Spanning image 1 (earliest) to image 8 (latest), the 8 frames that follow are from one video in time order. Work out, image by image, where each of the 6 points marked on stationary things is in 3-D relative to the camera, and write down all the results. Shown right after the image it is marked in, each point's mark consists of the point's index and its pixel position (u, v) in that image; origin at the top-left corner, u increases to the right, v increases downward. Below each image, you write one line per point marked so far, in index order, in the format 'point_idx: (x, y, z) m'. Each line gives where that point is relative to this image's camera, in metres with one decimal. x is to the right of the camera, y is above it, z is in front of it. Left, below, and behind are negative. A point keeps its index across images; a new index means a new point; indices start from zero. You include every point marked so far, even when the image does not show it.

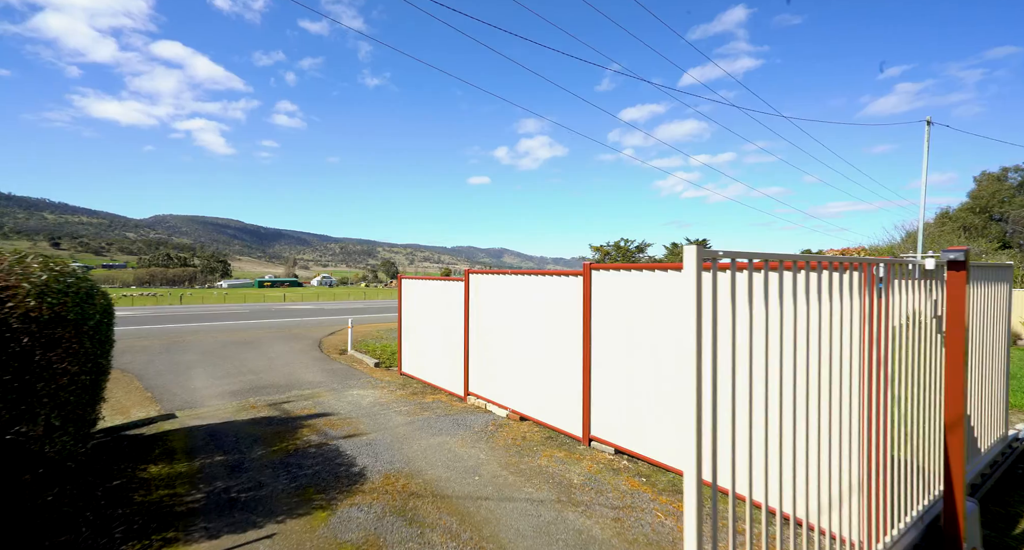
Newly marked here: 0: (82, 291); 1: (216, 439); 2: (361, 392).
0: (-3.0, -0.1, +3.7) m
1: (-2.9, -1.6, +5.2) m
2: (-2.2, -1.7, +7.6) m
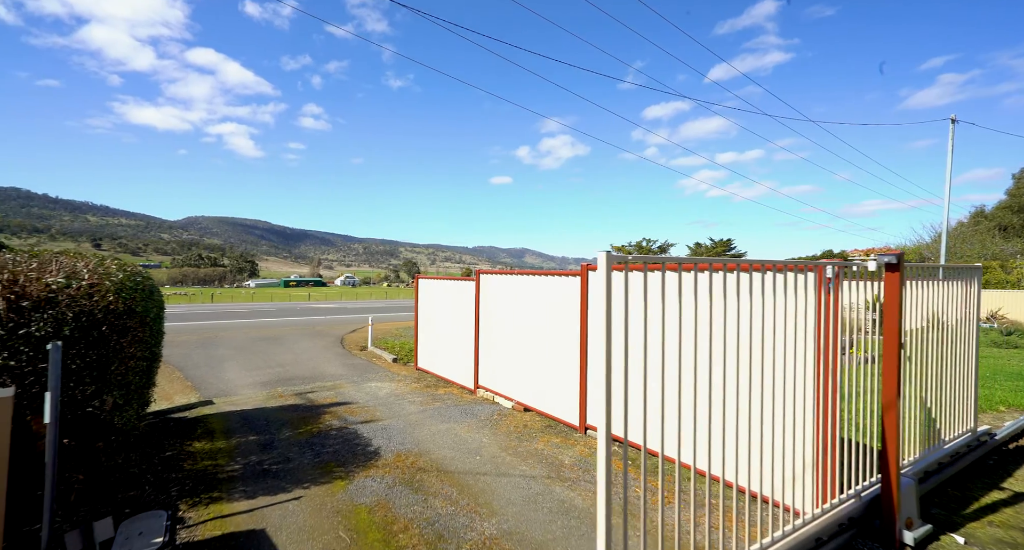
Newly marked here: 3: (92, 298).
0: (-3.0, -0.1, +4.3) m
1: (-2.9, -1.6, +5.9) m
2: (-2.1, -1.7, +8.2) m
3: (-2.9, -0.1, +3.7) m
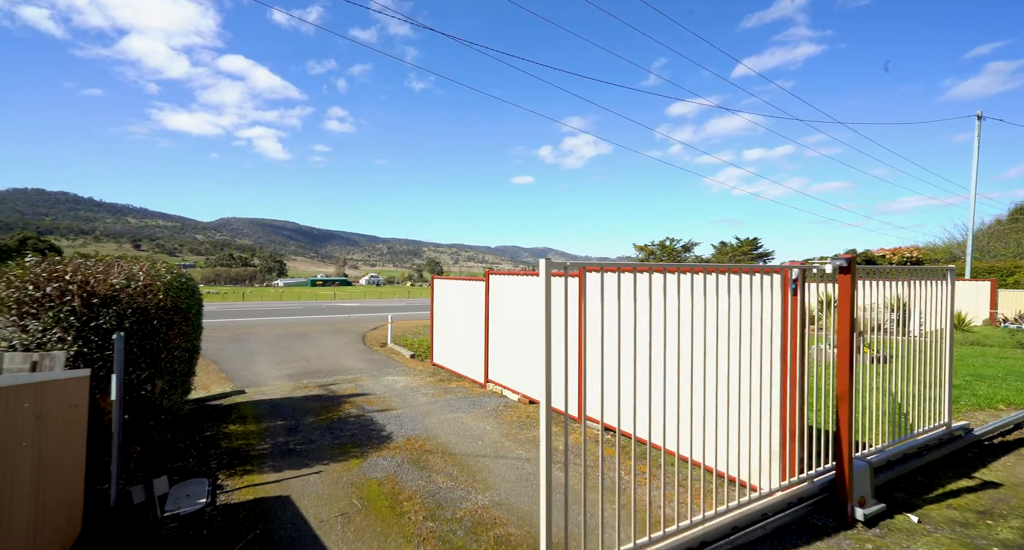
0: (-3.0, -0.1, +4.9) m
1: (-2.9, -1.7, +6.5) m
2: (-2.0, -1.7, +8.8) m
3: (-3.0, -0.2, +4.3) m
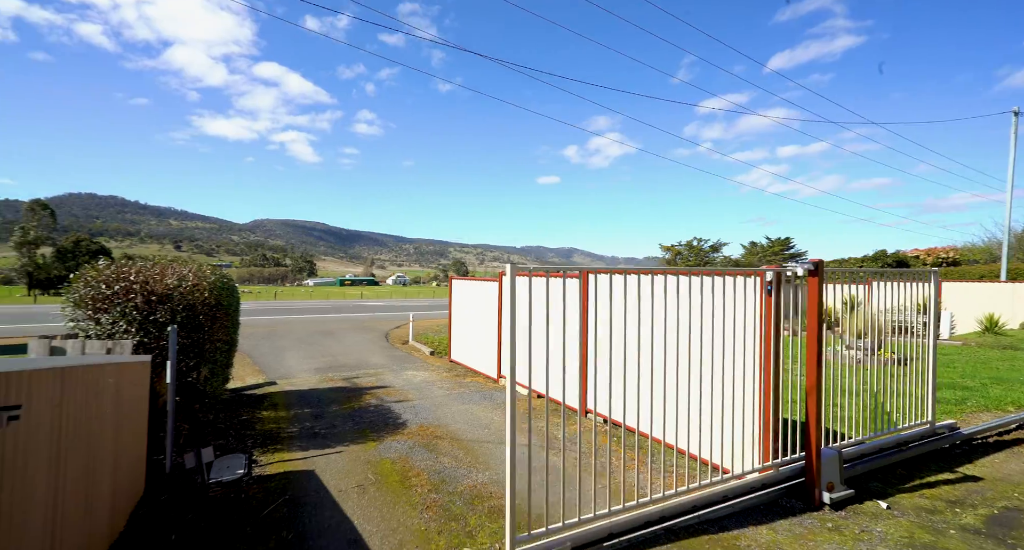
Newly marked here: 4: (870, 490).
0: (-3.0, -0.1, +5.6) m
1: (-2.8, -1.7, +7.1) m
2: (-1.7, -1.8, +9.4) m
3: (-3.0, -0.2, +4.9) m
4: (+3.3, -2.0, +4.8) m
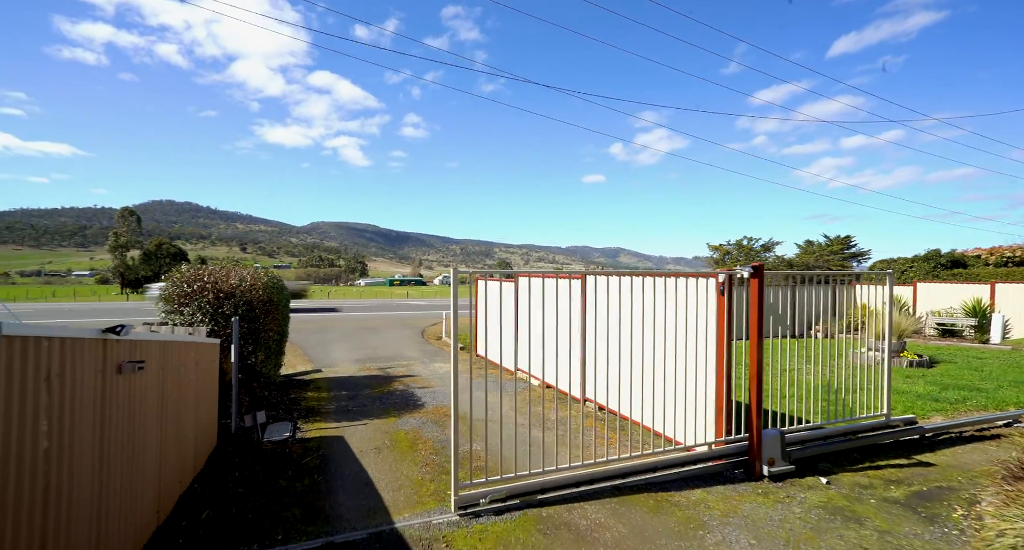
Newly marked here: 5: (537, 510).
0: (-3.0, -0.2, +6.8) m
1: (-2.7, -1.7, +8.3) m
2: (-1.4, -1.8, +10.5) m
3: (-3.1, -0.2, +6.2) m
4: (+3.2, -2.0, +5.4) m
5: (+0.1, -1.8, +3.9) m
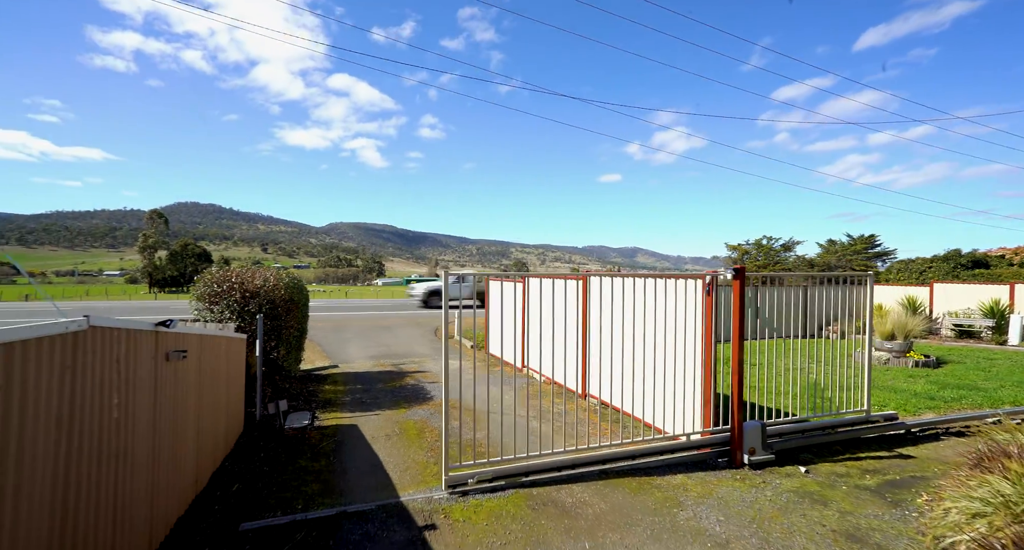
0: (-3.0, -0.2, +7.3) m
1: (-2.6, -1.7, +8.8) m
2: (-1.3, -1.8, +11.0) m
3: (-3.0, -0.2, +6.7) m
4: (+3.2, -2.0, +5.8) m
5: (+0.1, -1.8, +4.4) m
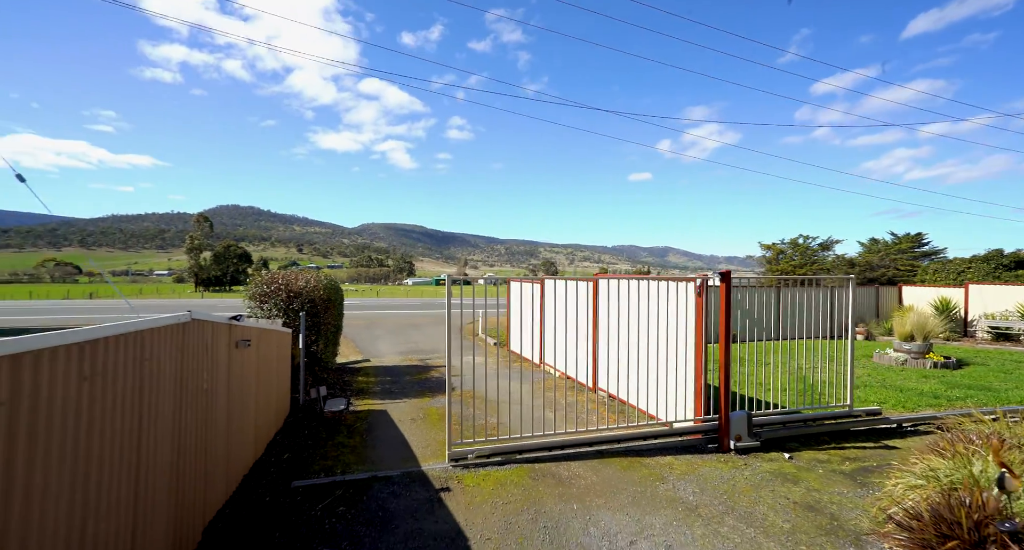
0: (-2.8, -0.2, +8.2) m
1: (-2.3, -1.8, +9.7) m
2: (-0.8, -1.8, +11.8) m
3: (-2.9, -0.3, +7.6) m
4: (+3.3, -2.1, +6.3) m
5: (+0.1, -1.8, +5.1) m
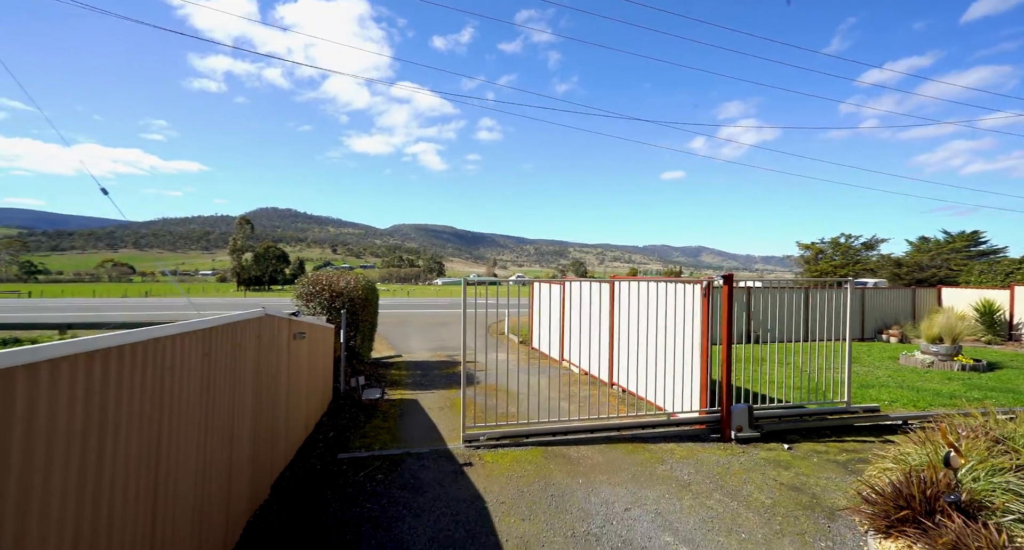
0: (-2.4, -0.2, +9.0) m
1: (-1.9, -1.8, +10.4) m
2: (-0.3, -1.9, +12.4) m
3: (-2.5, -0.3, +8.4) m
4: (+3.5, -2.1, +6.8) m
5: (+0.3, -1.9, +5.7) m
